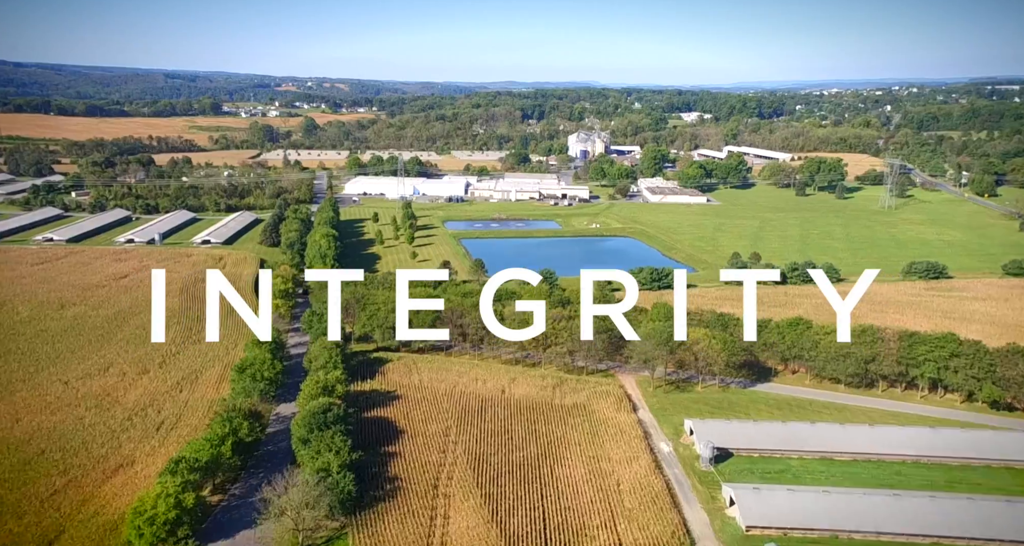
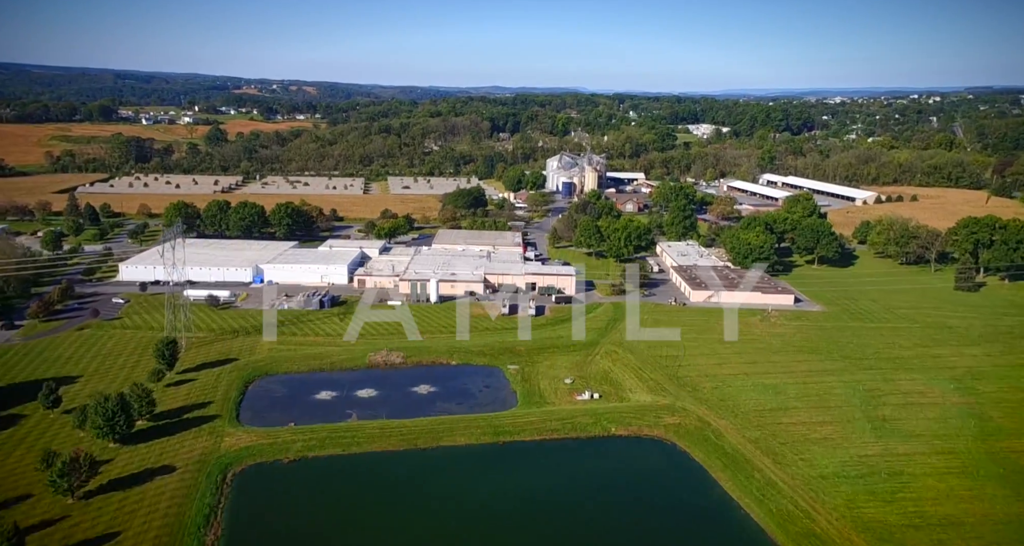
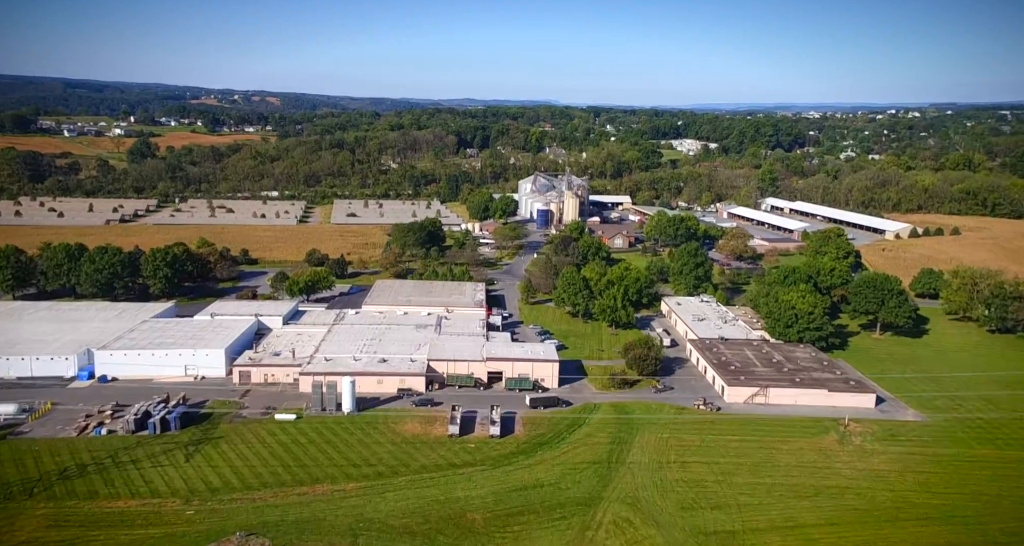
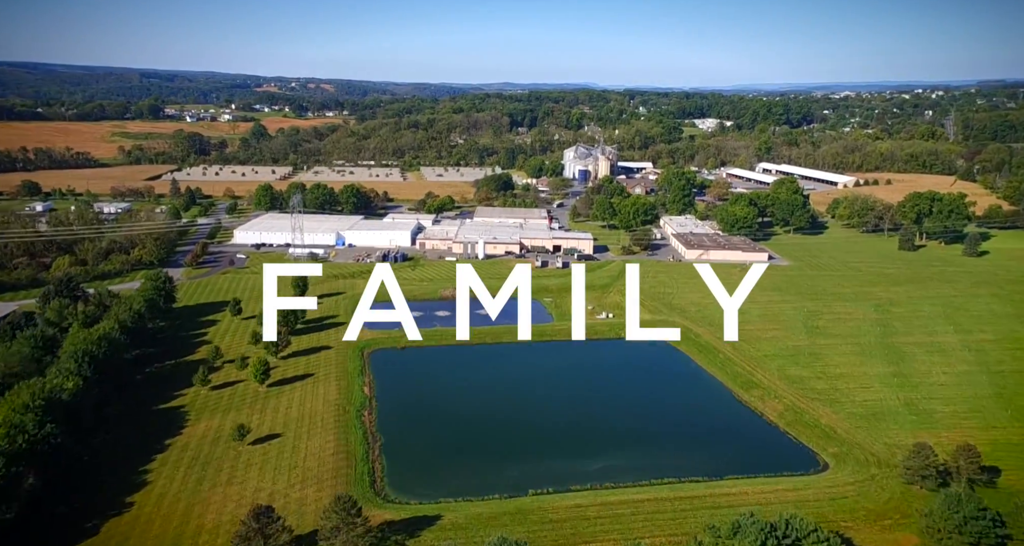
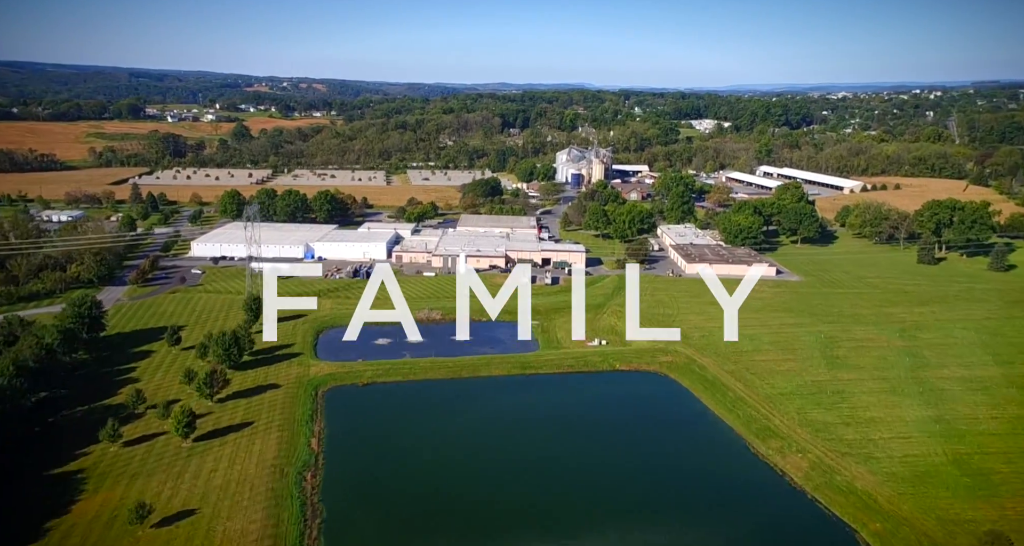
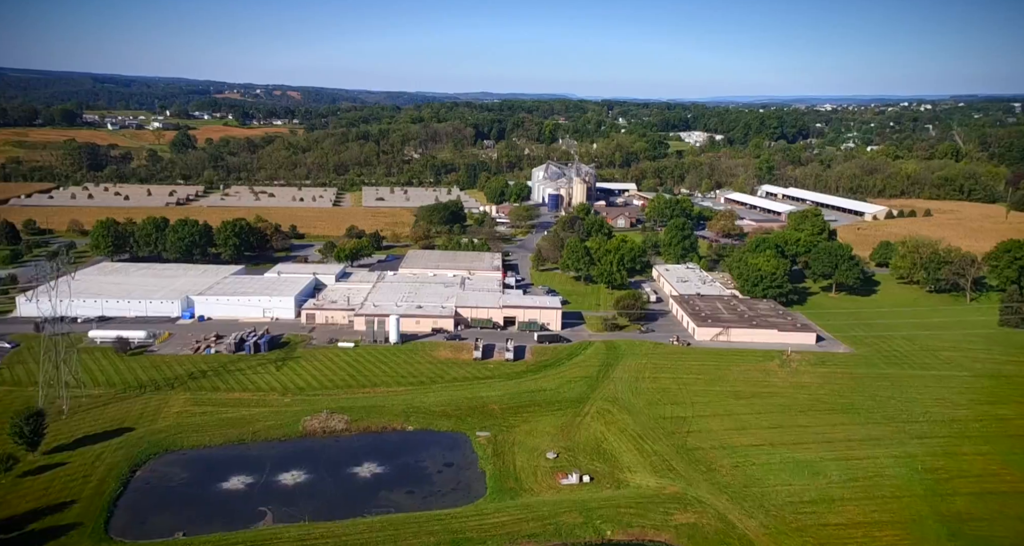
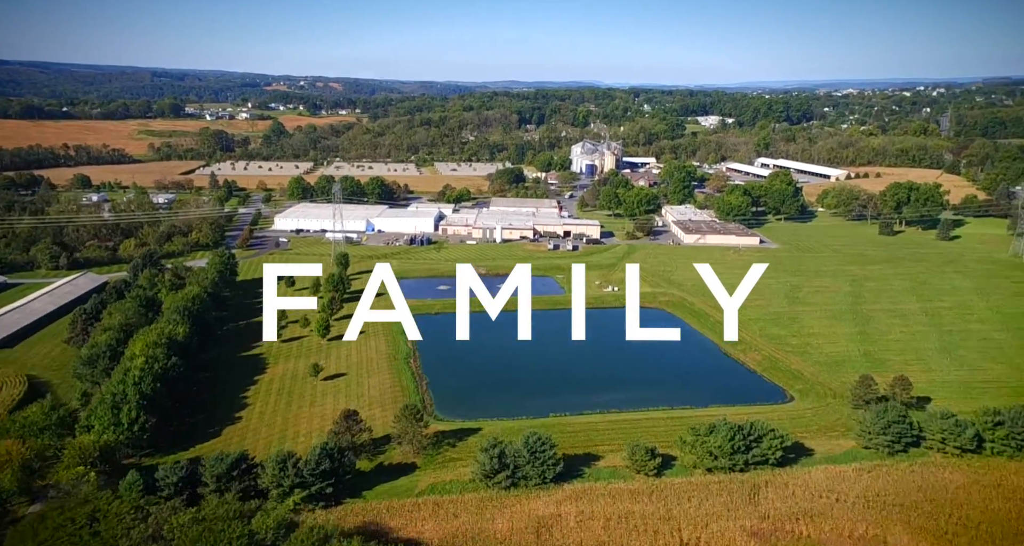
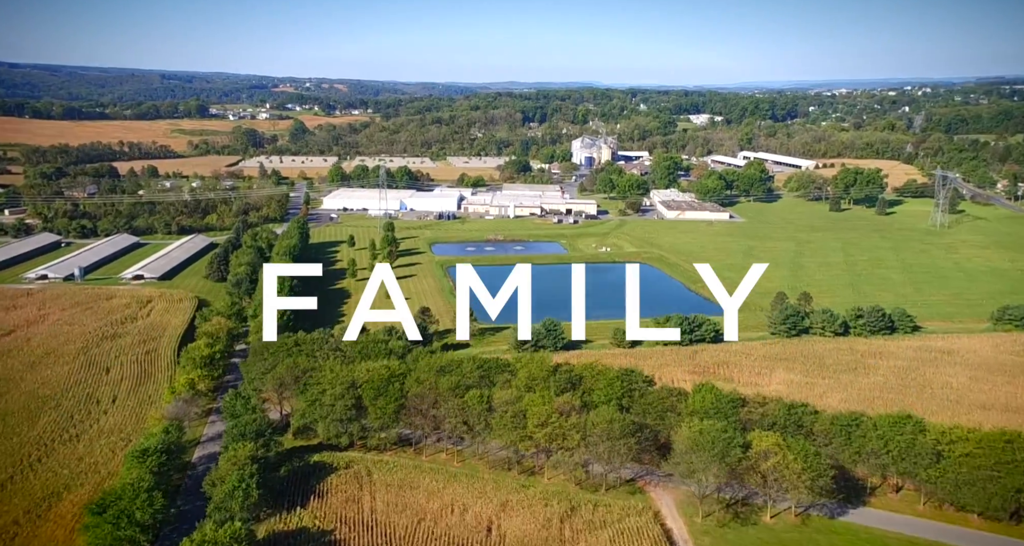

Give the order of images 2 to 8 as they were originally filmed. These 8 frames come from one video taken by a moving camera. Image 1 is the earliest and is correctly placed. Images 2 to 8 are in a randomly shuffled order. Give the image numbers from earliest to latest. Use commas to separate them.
8, 7, 4, 5, 2, 6, 3
